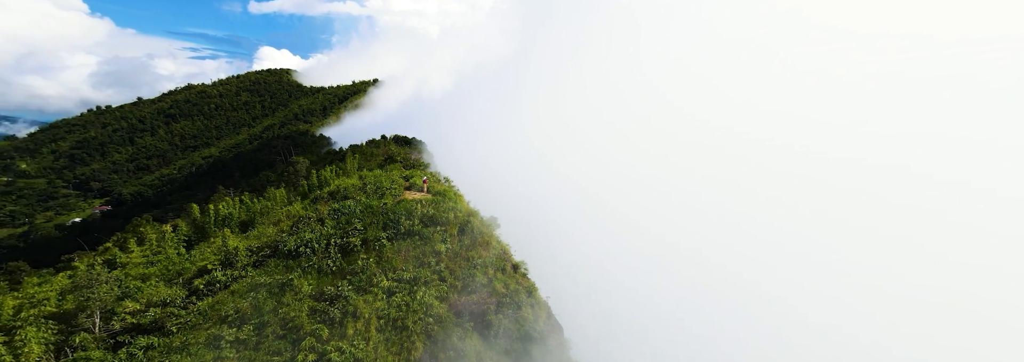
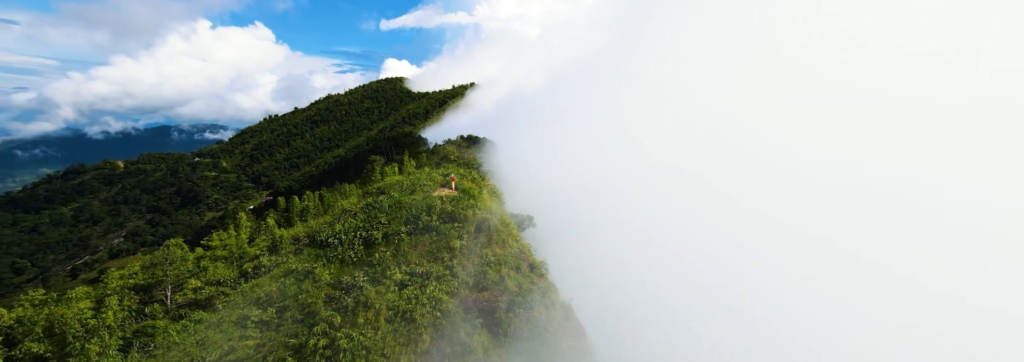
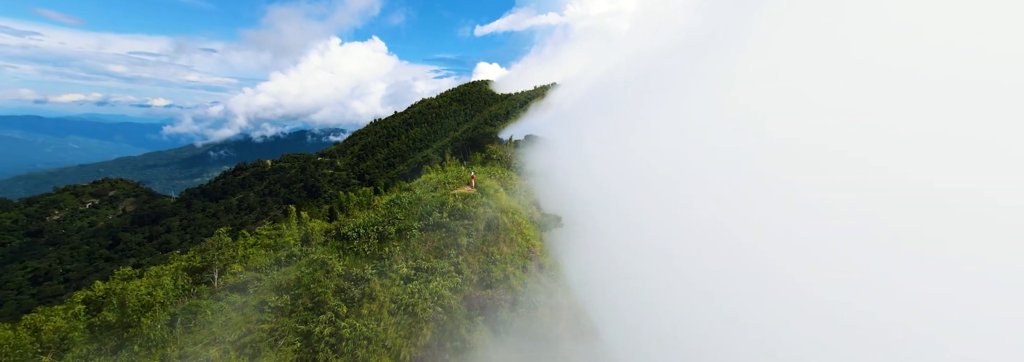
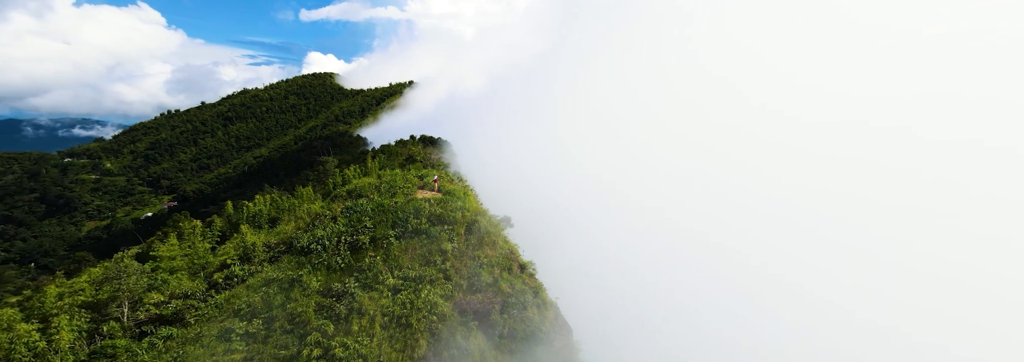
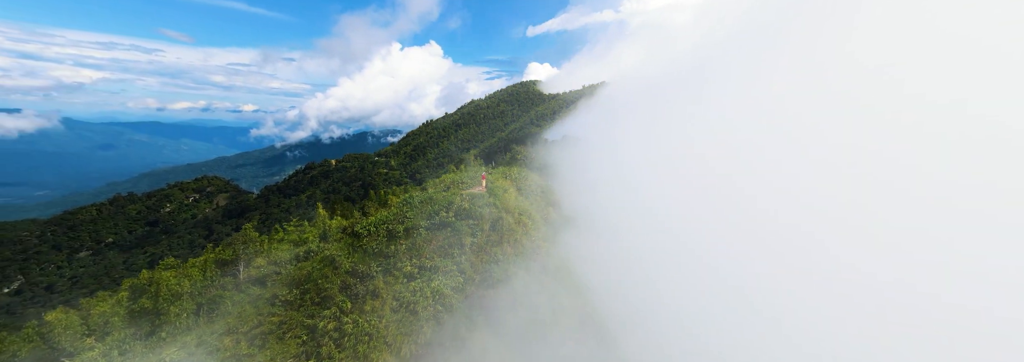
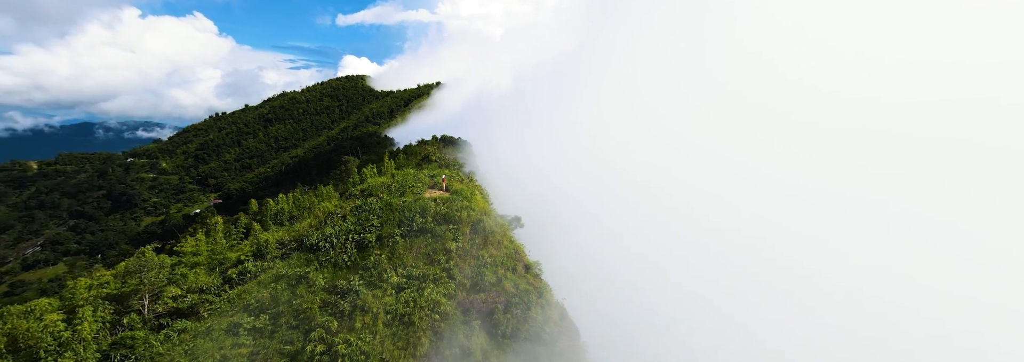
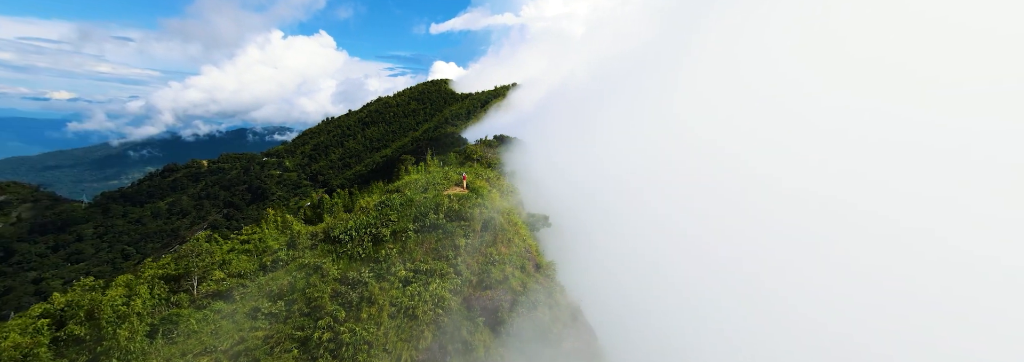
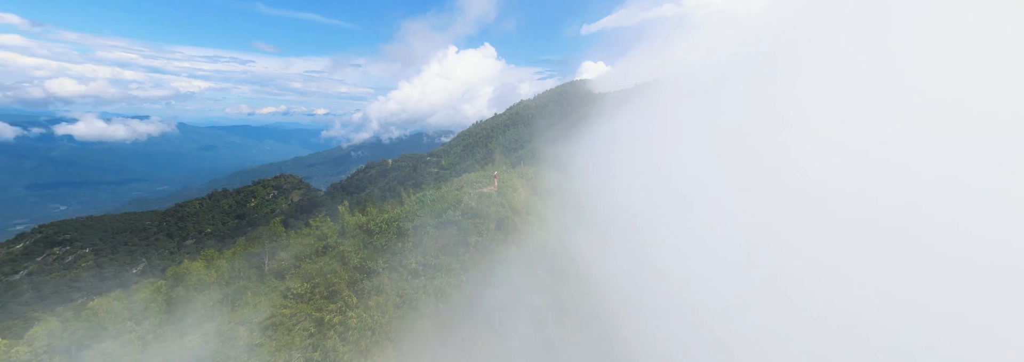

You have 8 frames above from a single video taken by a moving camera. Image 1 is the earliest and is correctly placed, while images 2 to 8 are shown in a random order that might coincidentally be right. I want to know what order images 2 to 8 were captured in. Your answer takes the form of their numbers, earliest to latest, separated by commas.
4, 6, 2, 7, 3, 5, 8
